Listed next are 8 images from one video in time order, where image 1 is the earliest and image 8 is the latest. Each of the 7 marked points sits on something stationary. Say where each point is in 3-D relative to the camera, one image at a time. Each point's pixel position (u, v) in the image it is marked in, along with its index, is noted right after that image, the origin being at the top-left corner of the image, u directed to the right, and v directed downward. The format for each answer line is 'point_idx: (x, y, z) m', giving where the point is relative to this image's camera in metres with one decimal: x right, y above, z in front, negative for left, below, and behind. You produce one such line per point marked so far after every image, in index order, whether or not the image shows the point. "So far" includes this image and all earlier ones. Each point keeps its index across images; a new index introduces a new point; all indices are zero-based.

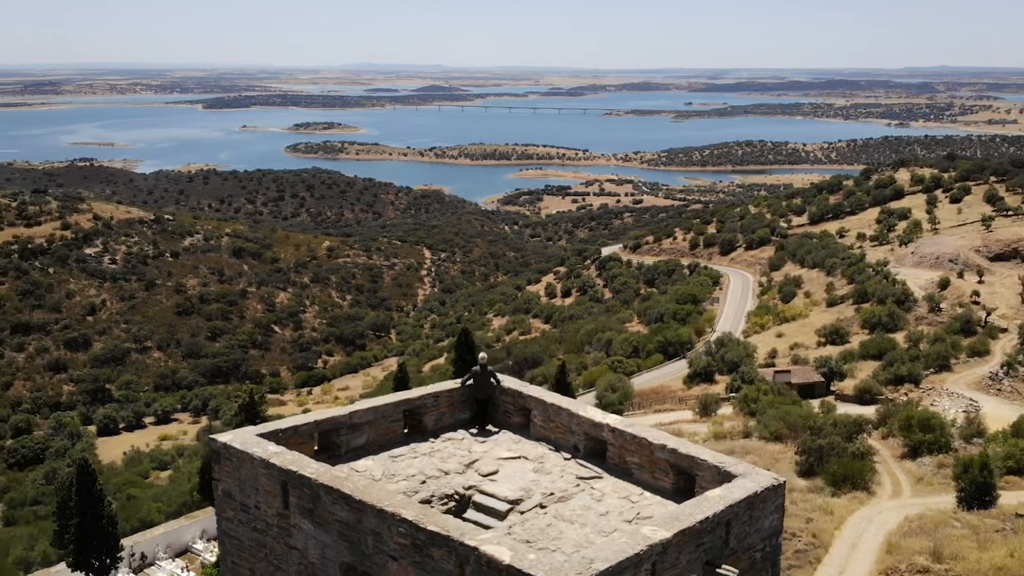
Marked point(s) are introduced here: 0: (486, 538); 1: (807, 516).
0: (-0.1, -1.3, +5.6) m
1: (+4.5, -3.4, +16.7) m
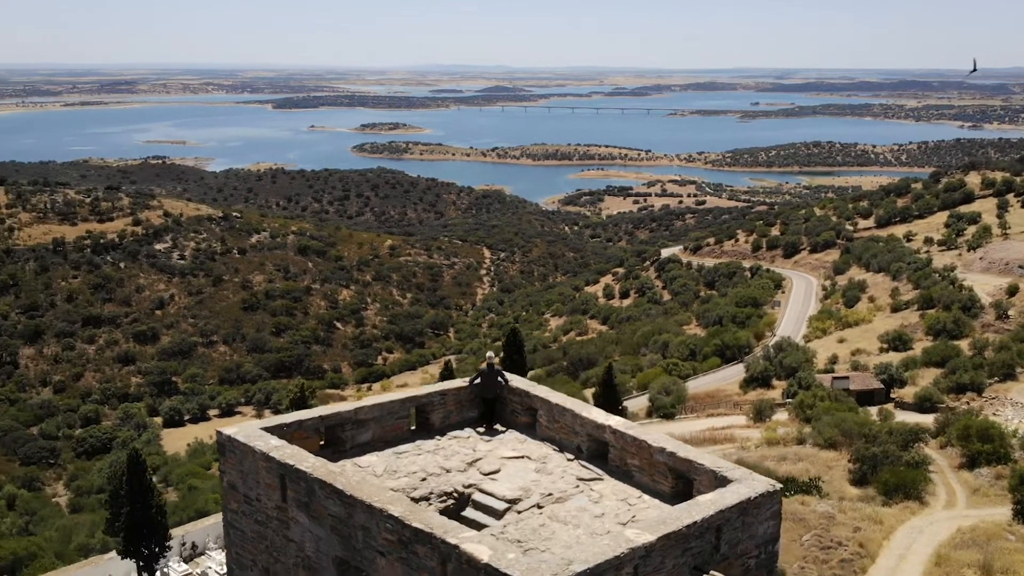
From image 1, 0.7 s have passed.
0: (-0.2, -1.3, +5.6) m
1: (+5.1, -3.5, +16.4) m
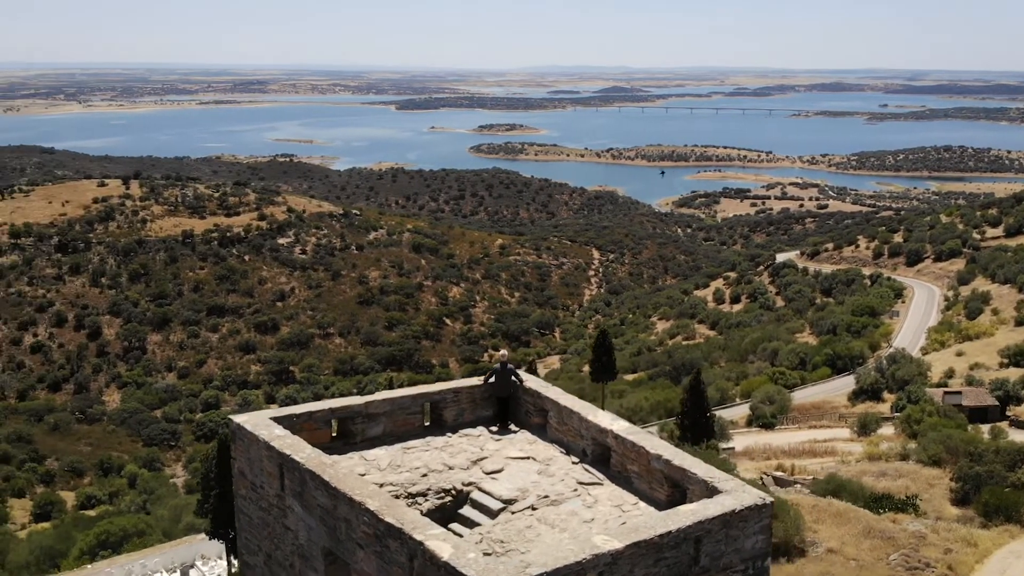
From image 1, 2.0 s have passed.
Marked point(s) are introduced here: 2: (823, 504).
0: (-0.4, -1.3, +5.7) m
1: (+6.2, -3.7, +15.7) m
2: (+4.9, -3.4, +17.4) m
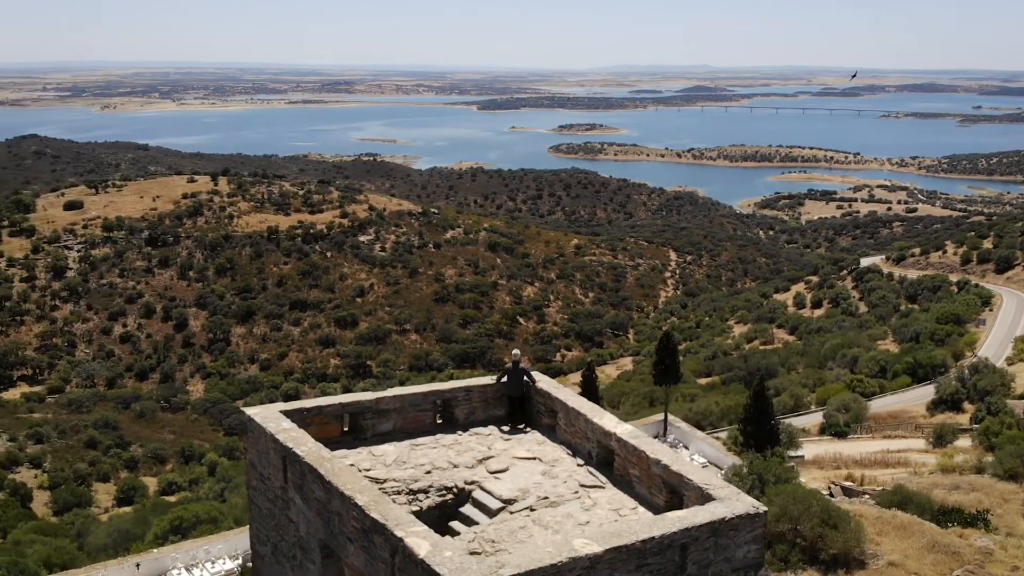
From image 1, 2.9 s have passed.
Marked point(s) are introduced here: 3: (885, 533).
0: (-0.5, -1.2, +5.7) m
1: (+6.9, -3.8, +15.1) m
2: (+5.8, -3.5, +17.0) m
3: (+5.5, -3.6, +16.3) m
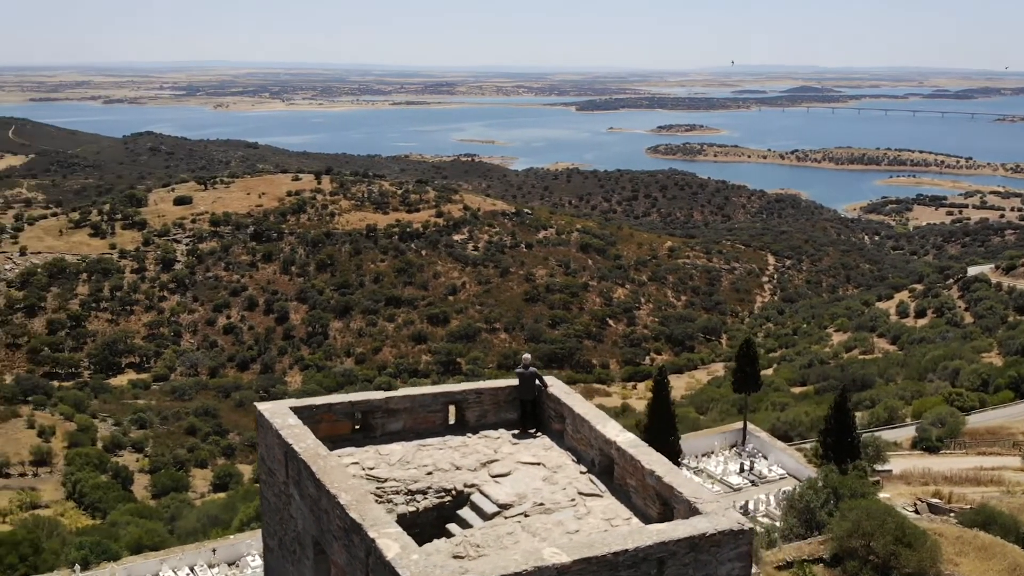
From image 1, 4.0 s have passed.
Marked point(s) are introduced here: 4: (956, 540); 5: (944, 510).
0: (-0.6, -1.3, +5.7) m
1: (+7.6, -4.0, +14.3) m
2: (+6.7, -3.6, +16.3) m
3: (+6.4, -3.8, +15.6) m
4: (+6.5, -3.7, +16.2) m
5: (+7.0, -3.6, +17.8) m
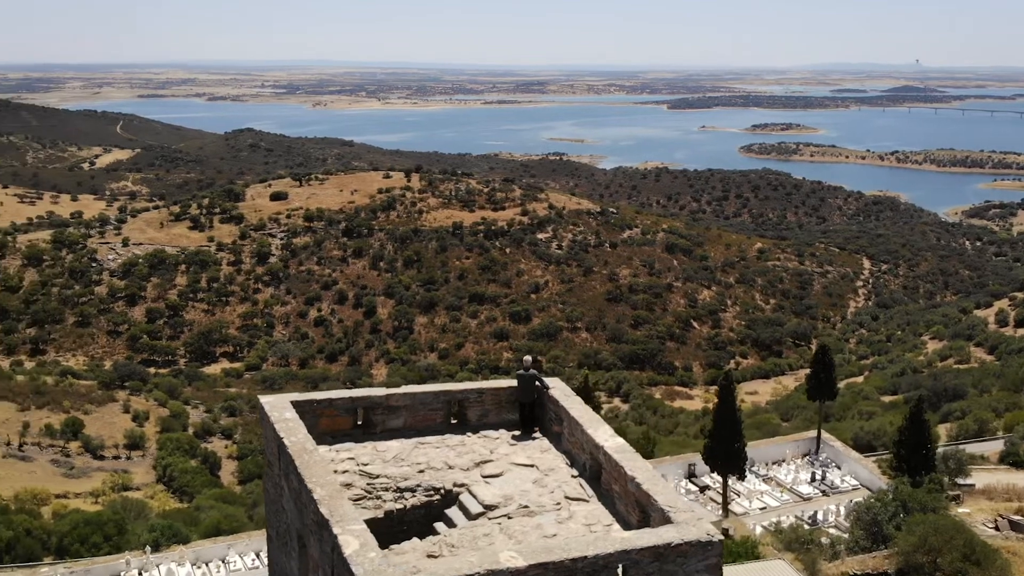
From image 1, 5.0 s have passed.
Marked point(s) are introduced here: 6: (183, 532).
0: (-0.8, -1.2, +5.8) m
1: (+8.2, -4.1, +13.5) m
2: (+7.5, -3.8, +15.5) m
3: (+7.1, -3.9, +14.9) m
4: (+7.3, -3.8, +15.4) m
5: (+7.9, -3.7, +17.1) m
6: (-5.6, -4.2, +19.0) m
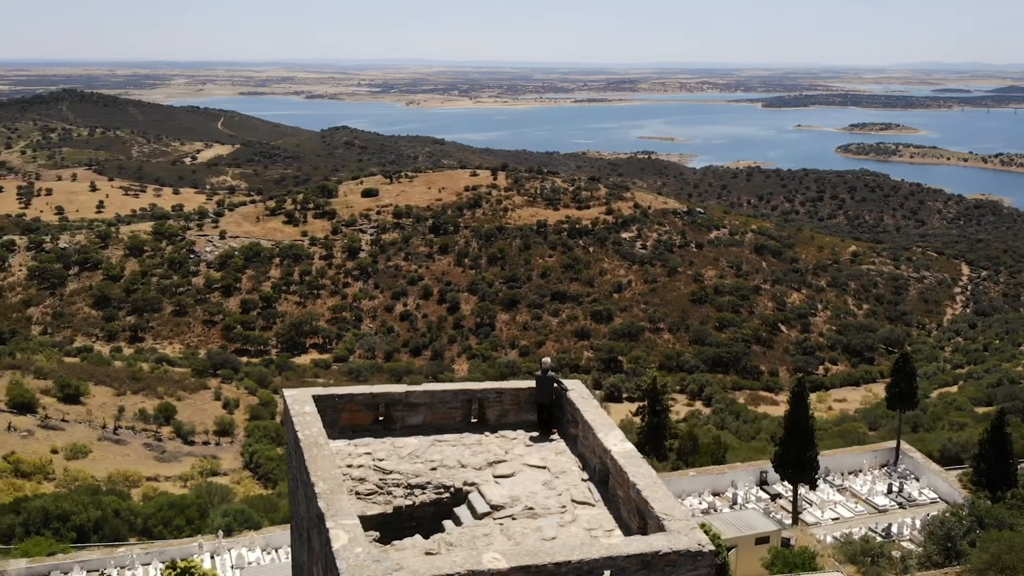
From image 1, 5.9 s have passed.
0: (-0.9, -1.2, +5.9) m
1: (+8.8, -4.3, +12.7) m
2: (+8.3, -3.9, +14.8) m
3: (+7.8, -4.0, +14.2) m
4: (+8.0, -4.0, +14.7) m
5: (+8.8, -3.9, +16.3) m
6: (-4.5, -4.1, +19.5) m
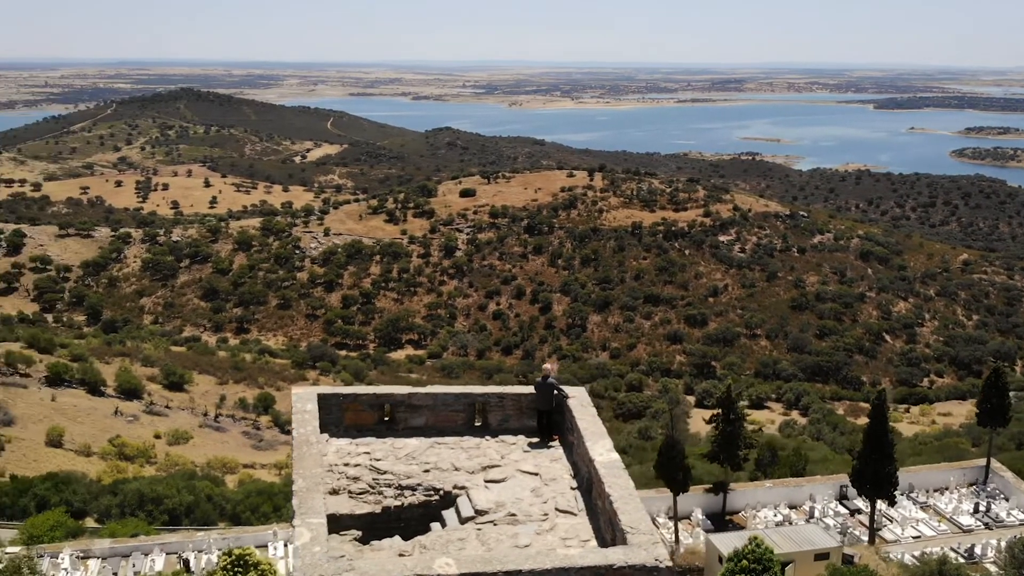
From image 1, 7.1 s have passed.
0: (-1.1, -1.3, +6.0) m
1: (+9.2, -4.5, +11.7) m
2: (+9.0, -4.2, +13.8) m
3: (+8.5, -4.3, +13.3) m
4: (+8.7, -4.2, +13.7) m
5: (+9.7, -4.1, +15.2) m
6: (-3.2, -4.0, +19.9) m
